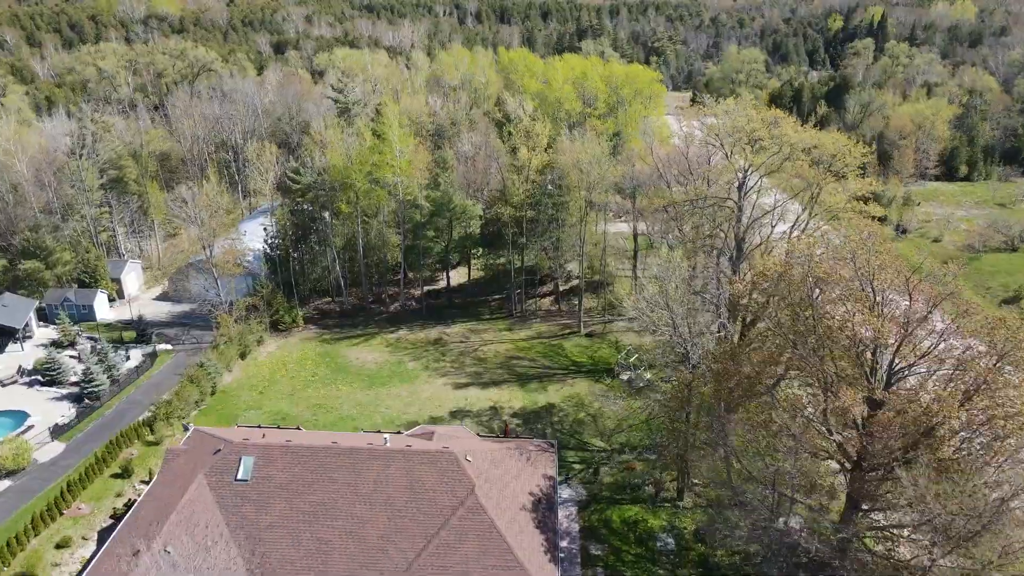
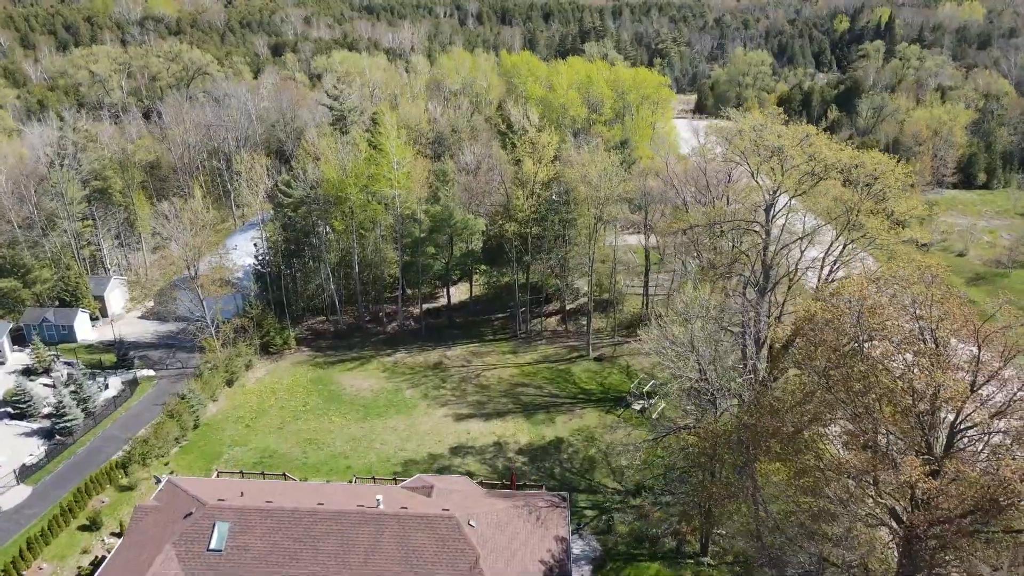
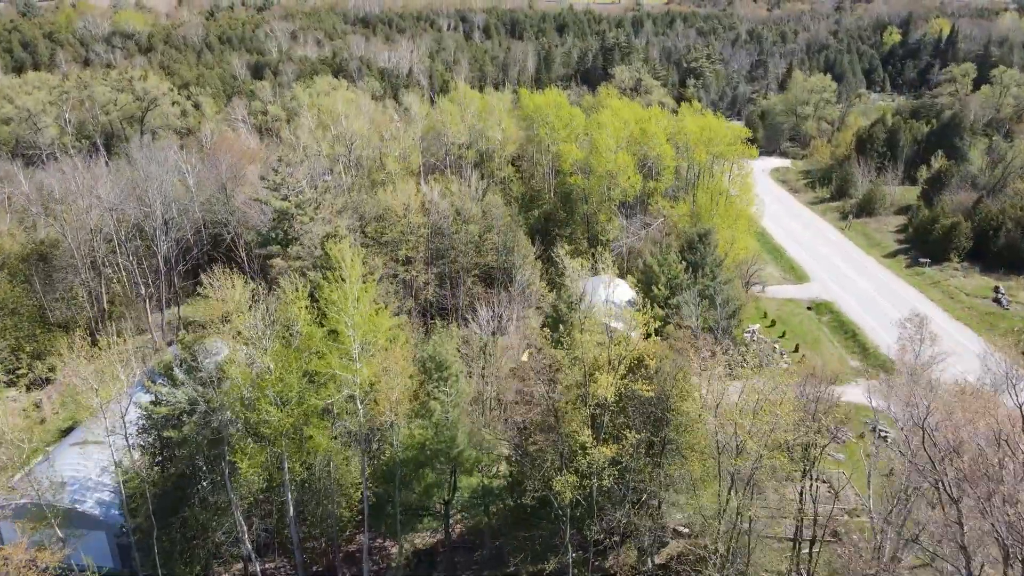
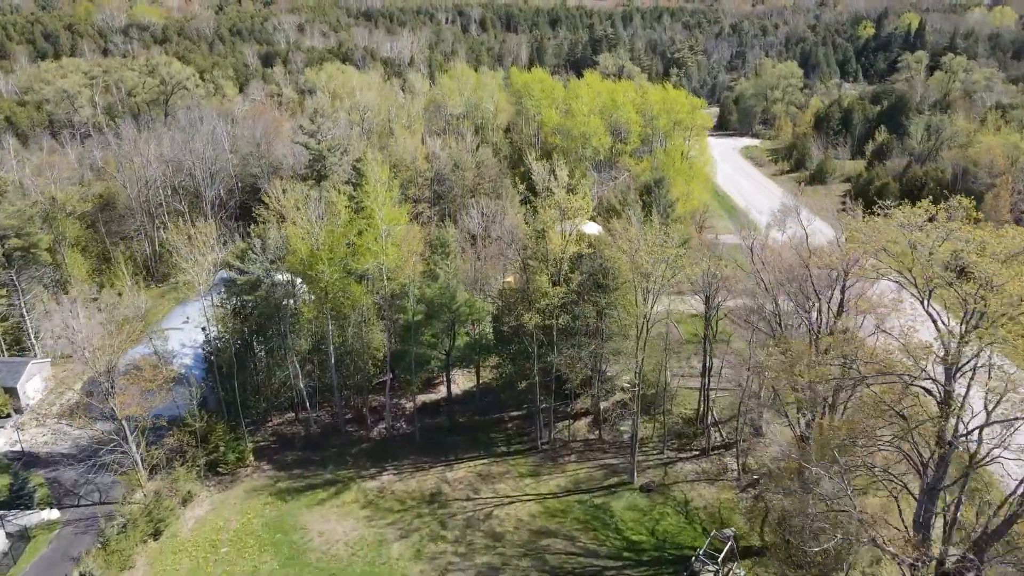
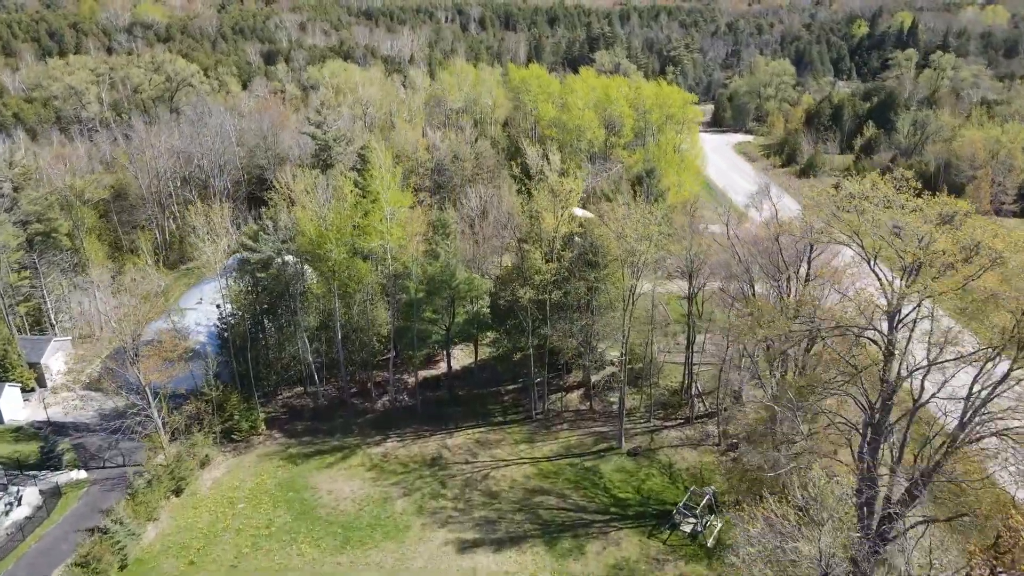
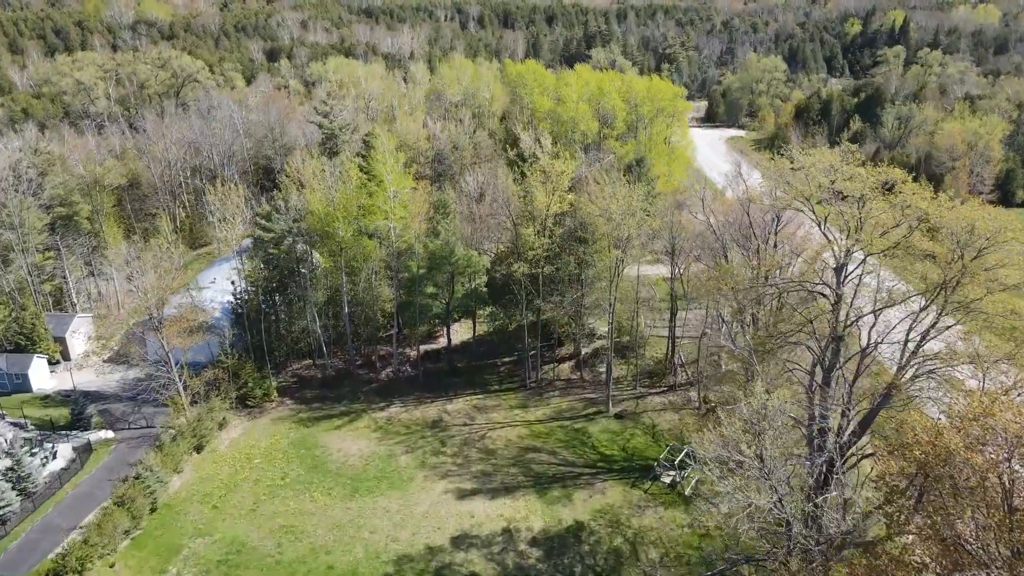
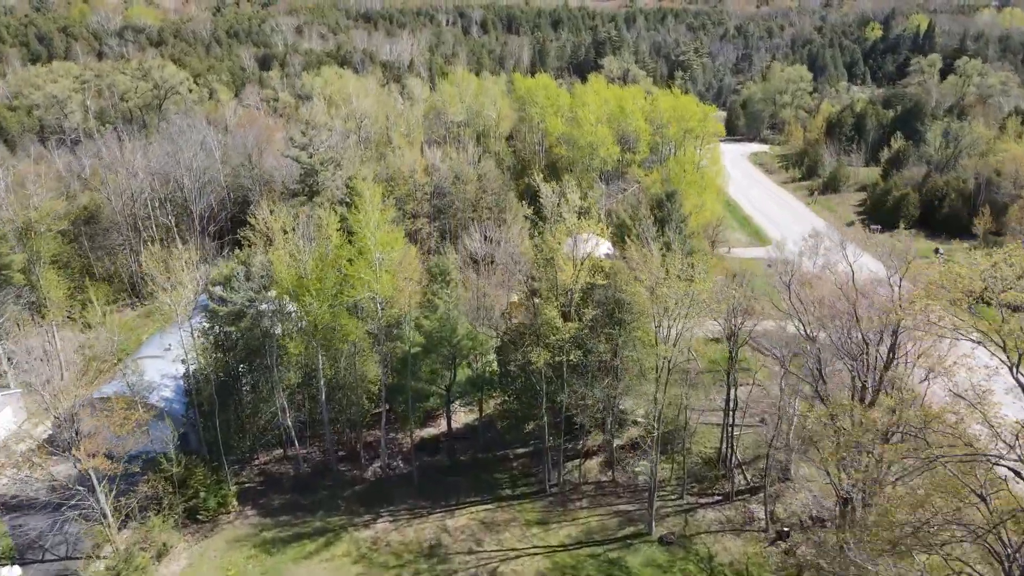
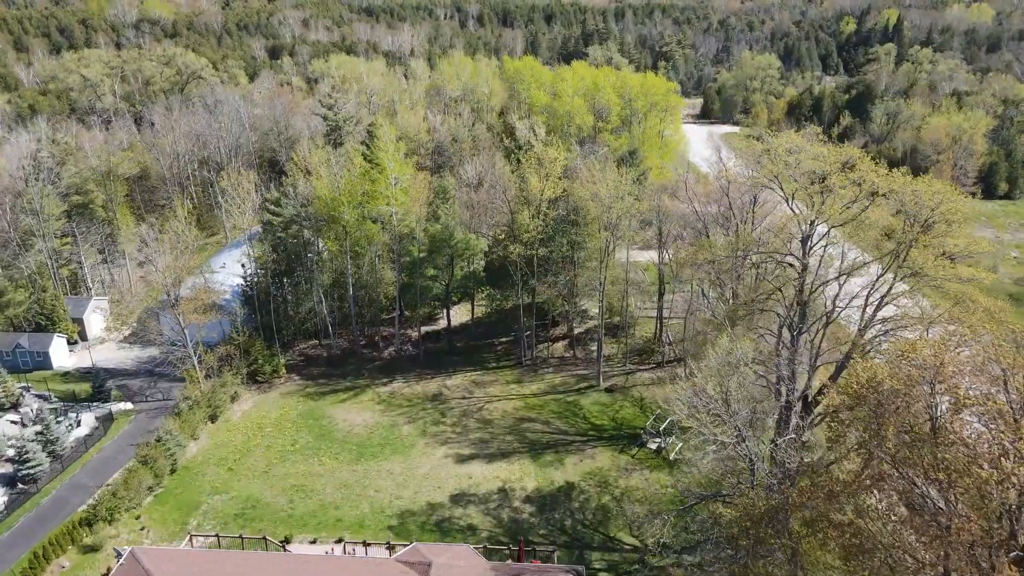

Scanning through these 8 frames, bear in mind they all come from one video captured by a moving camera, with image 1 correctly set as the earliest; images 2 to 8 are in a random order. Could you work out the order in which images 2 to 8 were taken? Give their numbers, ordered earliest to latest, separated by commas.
2, 8, 6, 5, 4, 7, 3
